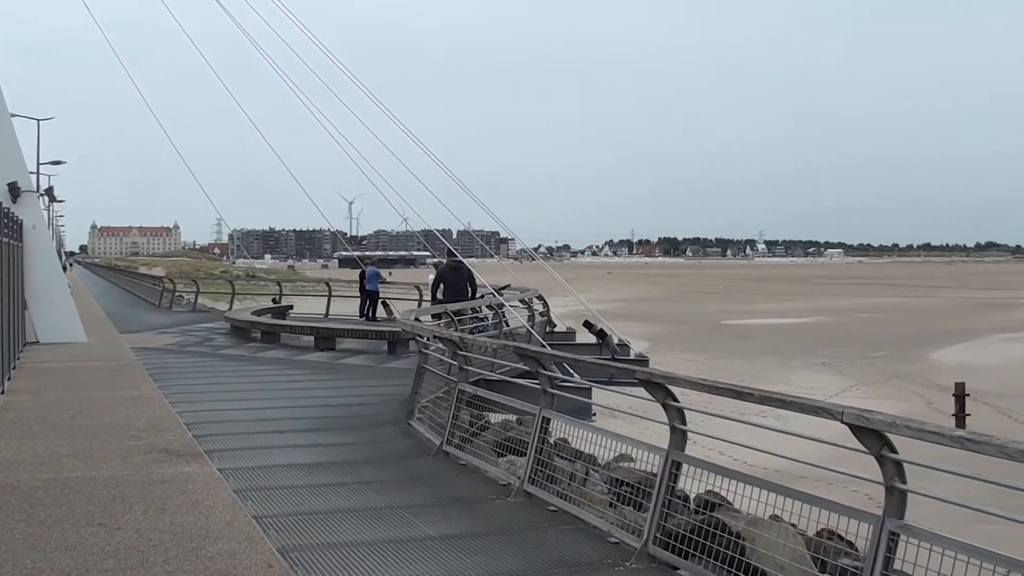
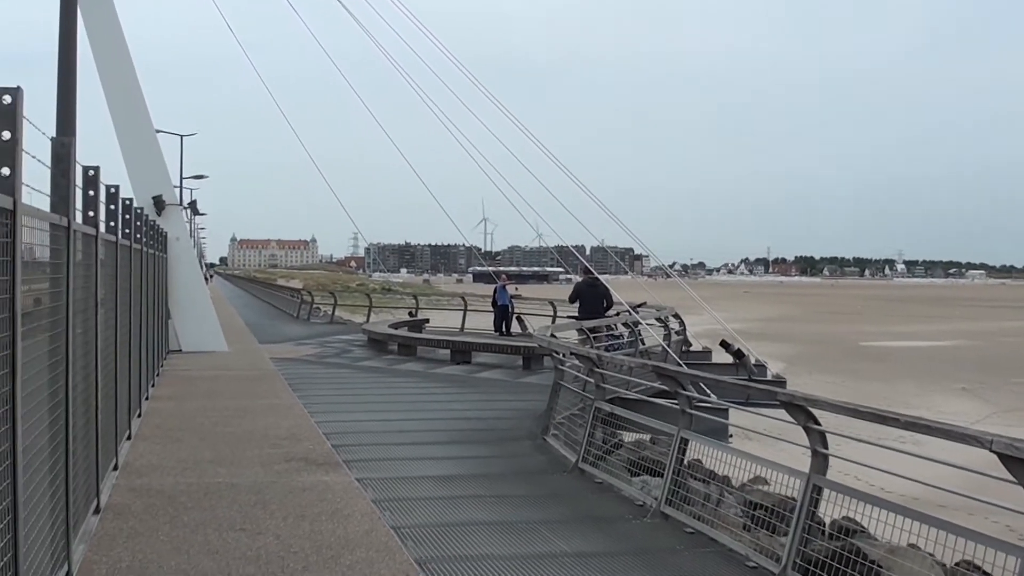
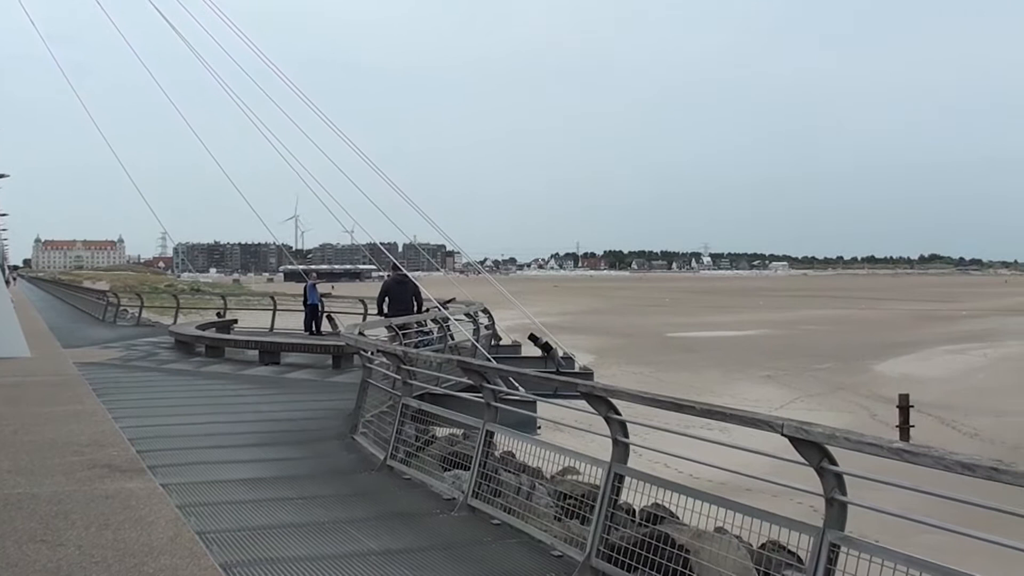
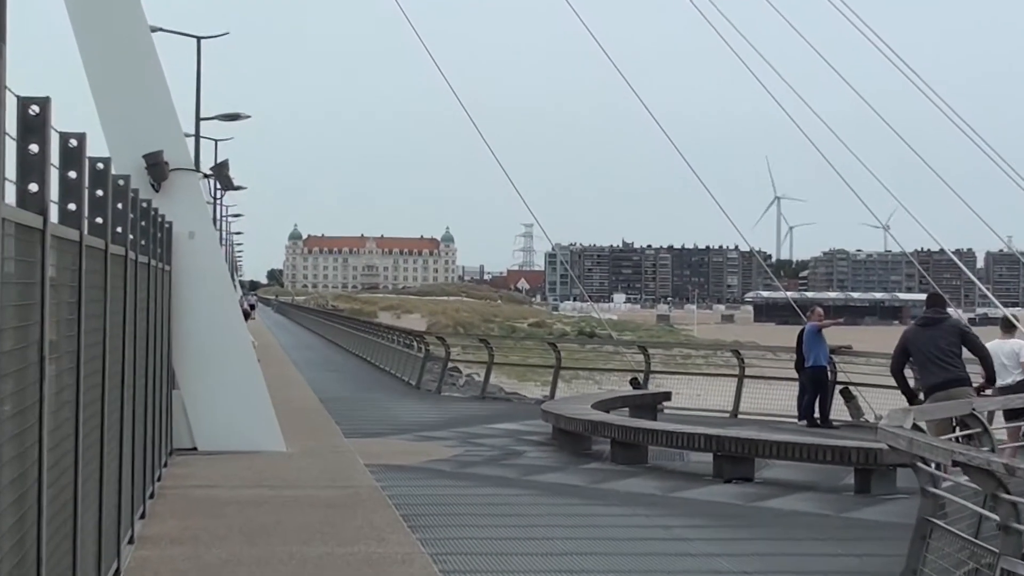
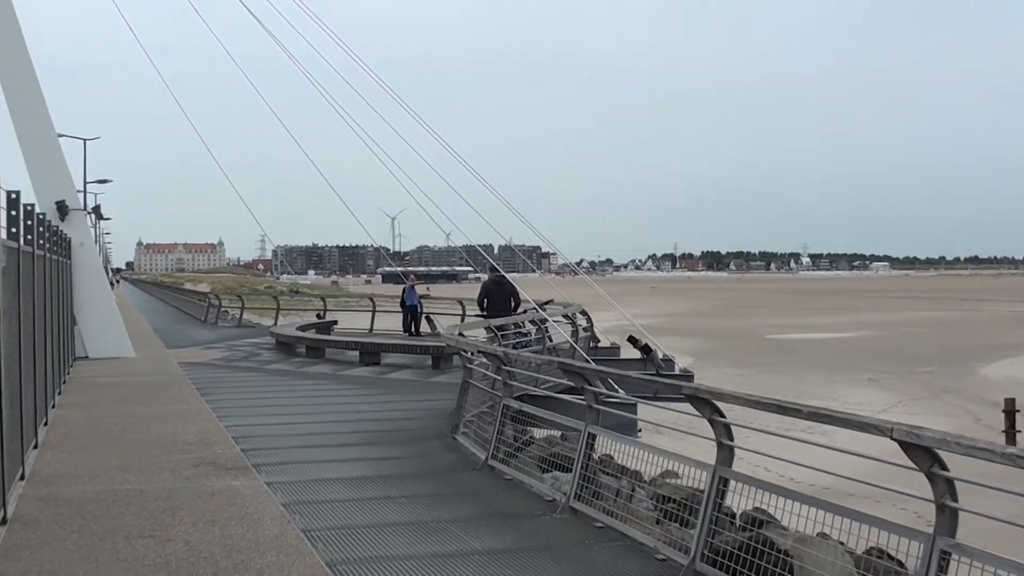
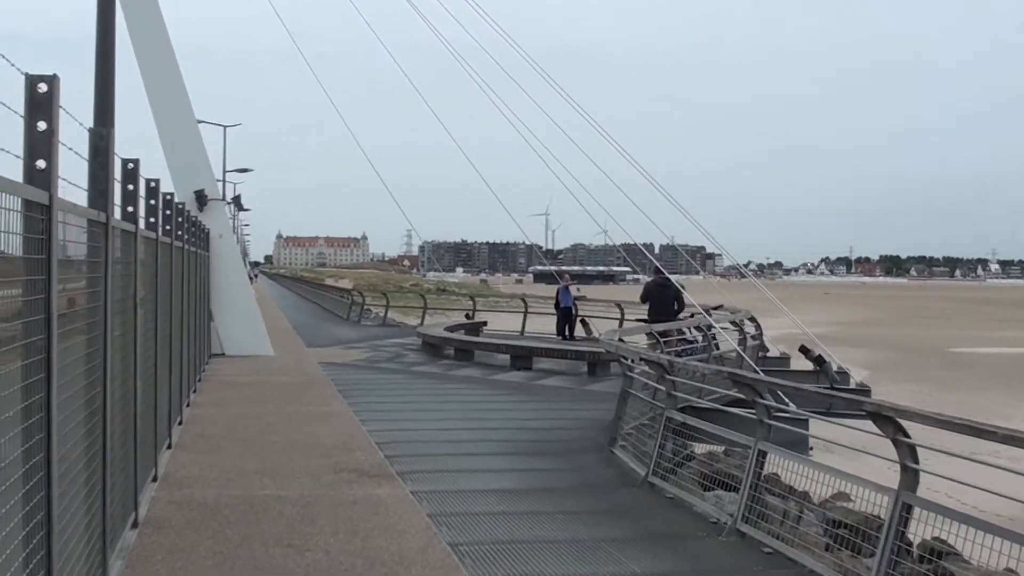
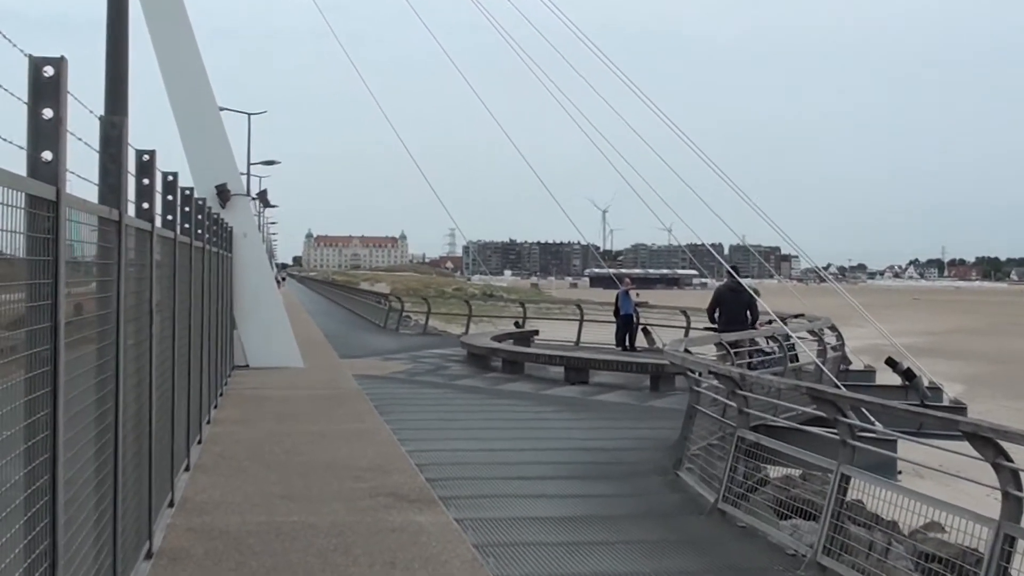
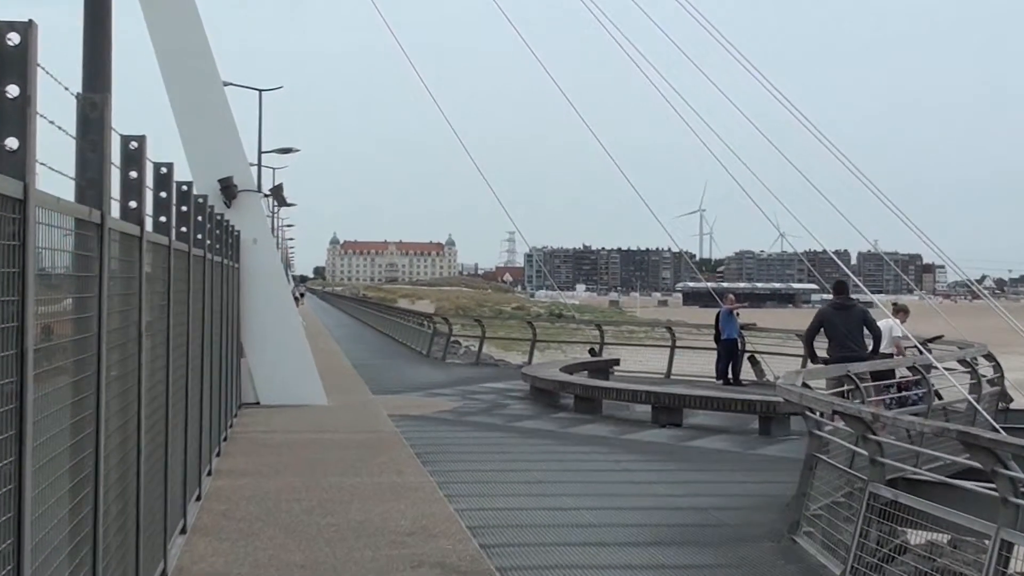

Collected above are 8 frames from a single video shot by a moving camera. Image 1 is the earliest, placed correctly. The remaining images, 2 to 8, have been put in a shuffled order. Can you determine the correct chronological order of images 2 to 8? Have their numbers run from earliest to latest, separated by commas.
3, 5, 2, 6, 7, 8, 4
